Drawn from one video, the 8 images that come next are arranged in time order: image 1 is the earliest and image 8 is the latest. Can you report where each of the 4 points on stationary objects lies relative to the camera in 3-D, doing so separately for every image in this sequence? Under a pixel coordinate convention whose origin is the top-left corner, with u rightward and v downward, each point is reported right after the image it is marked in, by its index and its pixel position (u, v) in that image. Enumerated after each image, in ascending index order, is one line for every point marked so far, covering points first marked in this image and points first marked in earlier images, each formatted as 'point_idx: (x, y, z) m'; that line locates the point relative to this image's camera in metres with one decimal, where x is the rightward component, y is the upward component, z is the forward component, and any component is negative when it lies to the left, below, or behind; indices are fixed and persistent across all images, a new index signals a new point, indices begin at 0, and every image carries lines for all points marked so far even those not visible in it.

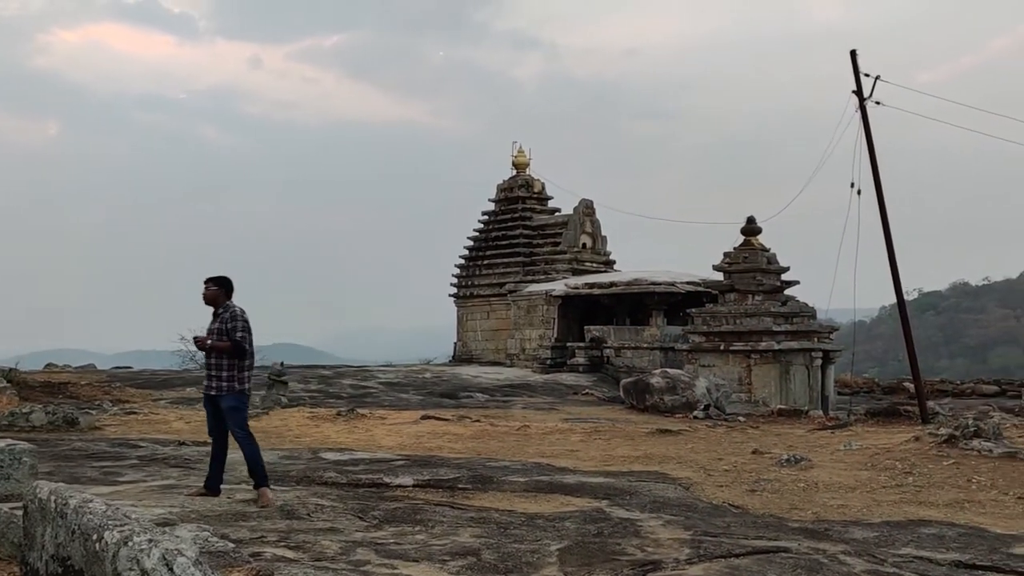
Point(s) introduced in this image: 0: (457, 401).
0: (-1.0, -2.0, +15.8) m
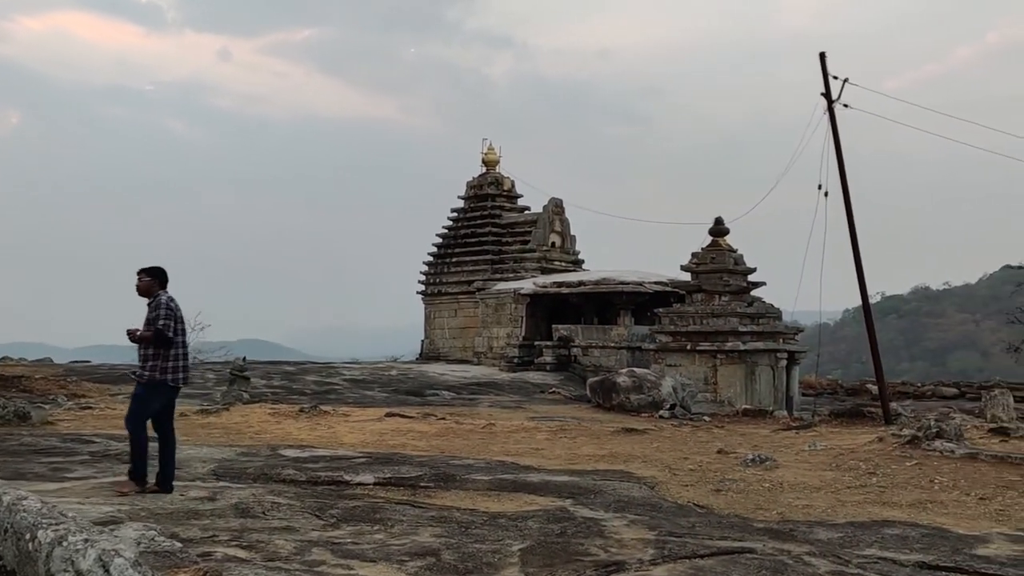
0: (-1.6, -2.0, +15.7) m
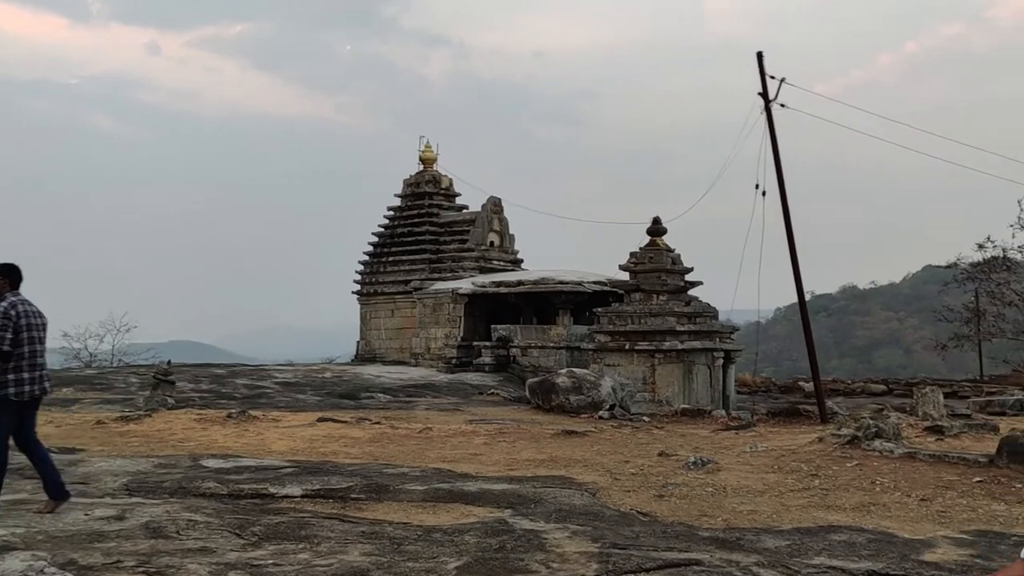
0: (-2.7, -2.0, +15.3) m
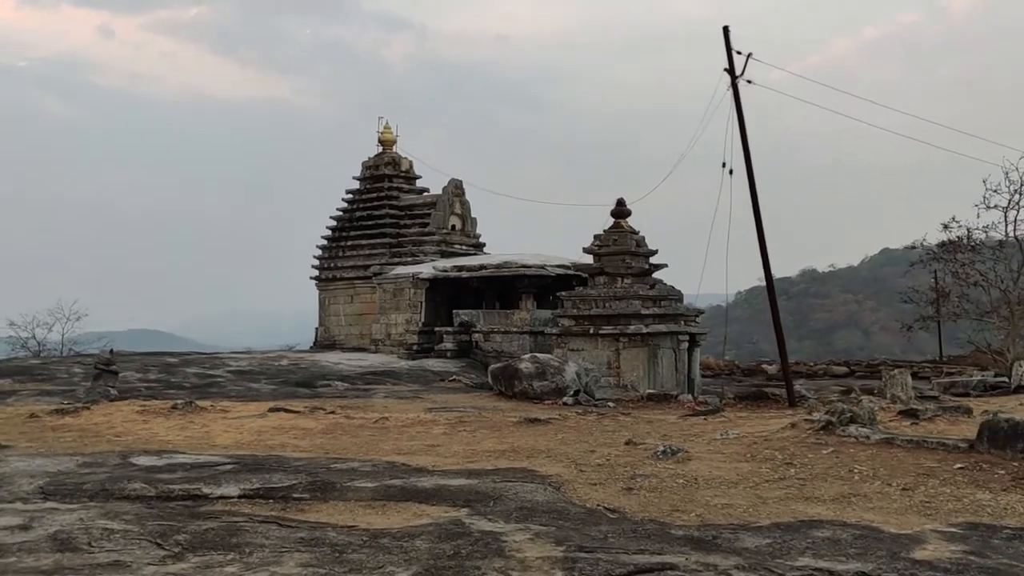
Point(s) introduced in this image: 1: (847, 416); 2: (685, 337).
0: (-3.3, -1.7, +14.7) m
1: (+2.9, -1.1, +7.6) m
2: (+3.3, -1.0, +17.0) m
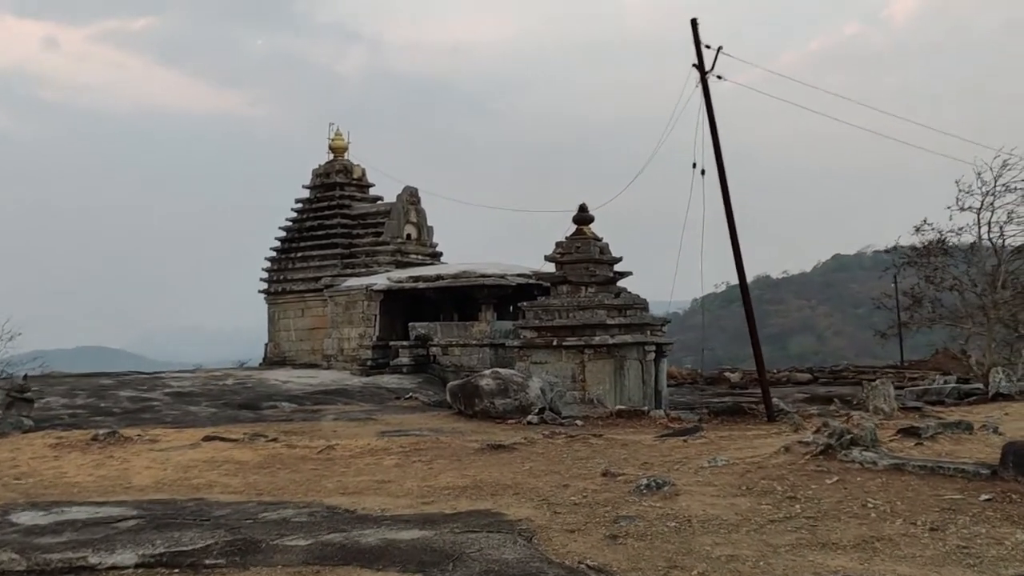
0: (-4.0, -1.9, +13.6) m
1: (+2.6, -1.2, +6.8) m
2: (+2.6, -1.1, +16.2) m
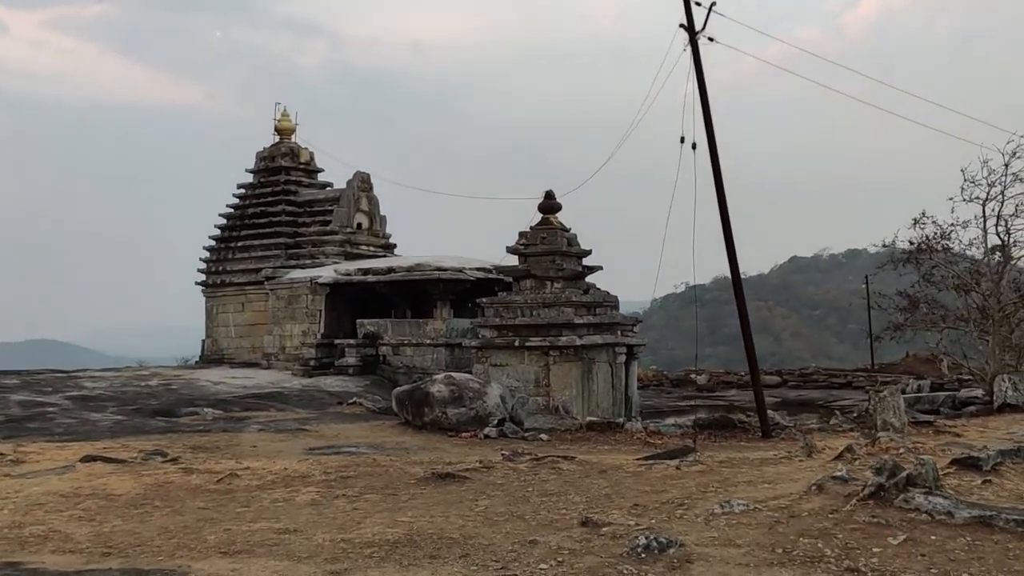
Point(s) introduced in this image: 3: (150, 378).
0: (-4.6, -1.8, +11.7) m
1: (+2.3, -1.1, +5.2) m
2: (+1.9, -1.0, +14.6) m
3: (-7.5, -1.8, +18.0) m
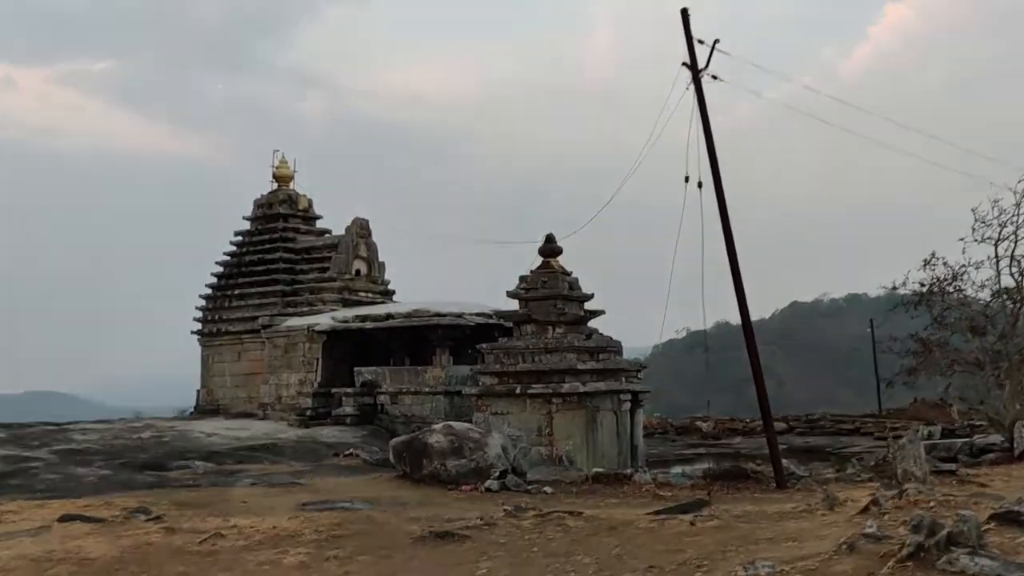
0: (-4.5, -2.4, +11.2) m
1: (+2.3, -1.3, +4.8) m
2: (+1.9, -1.8, +14.2) m
3: (-7.4, -2.8, +17.5) m
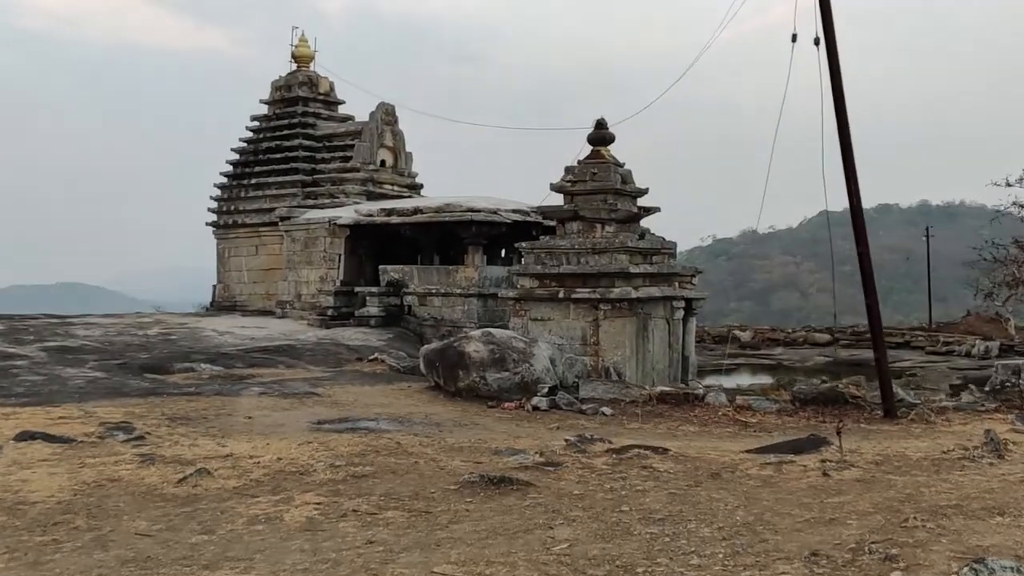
0: (-4.0, -1.0, +9.8) m
1: (+2.7, -0.8, +3.1) m
2: (+2.5, -0.2, +12.5) m
3: (-6.7, -0.7, +16.2) m
